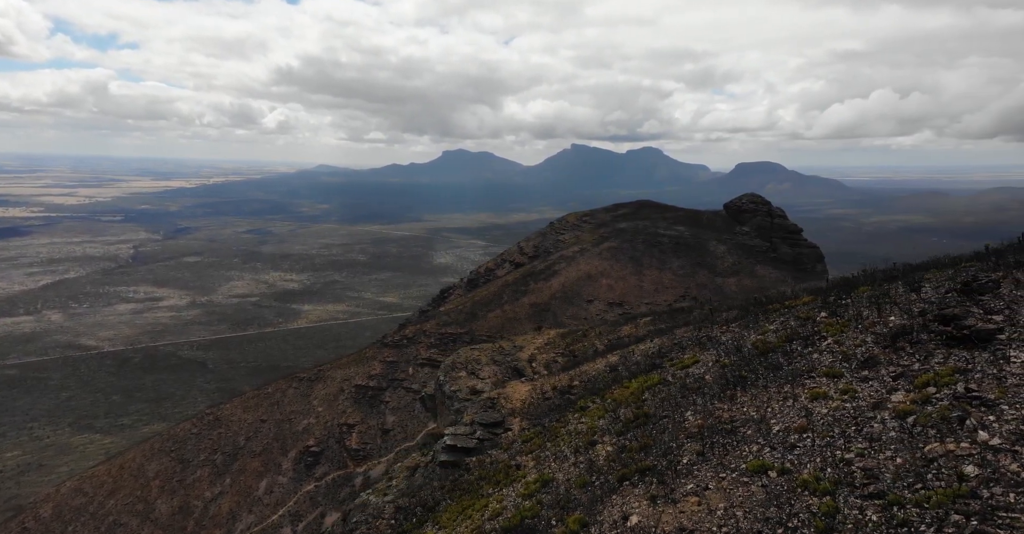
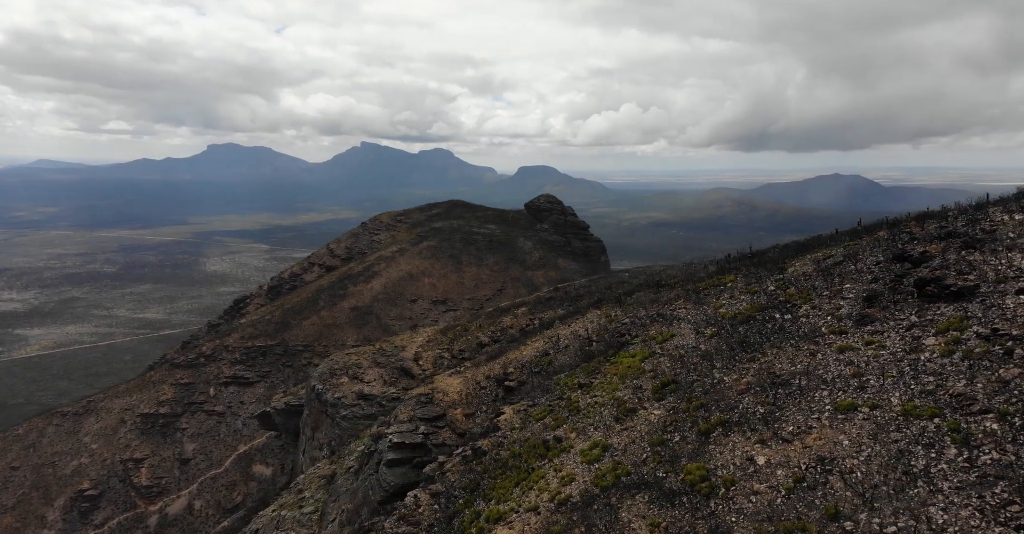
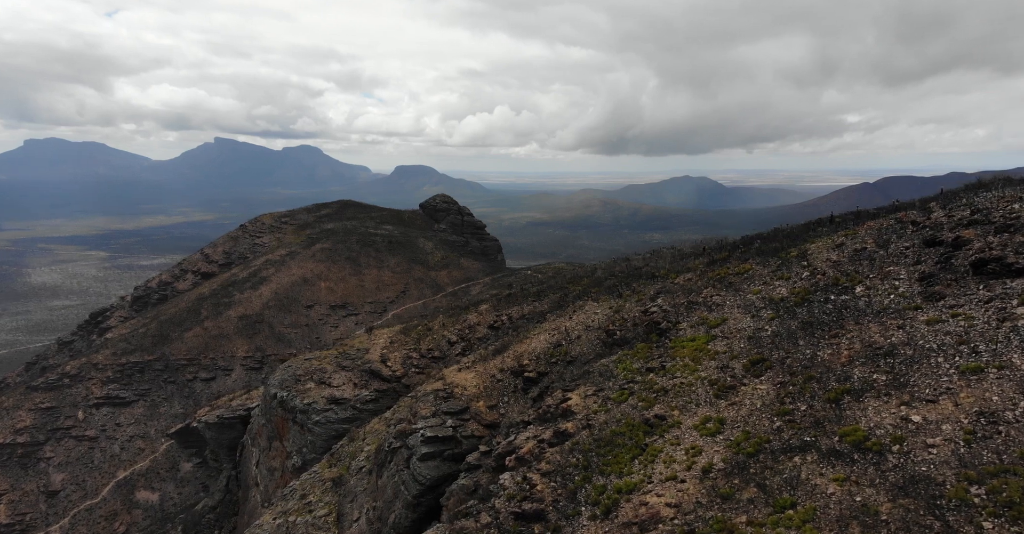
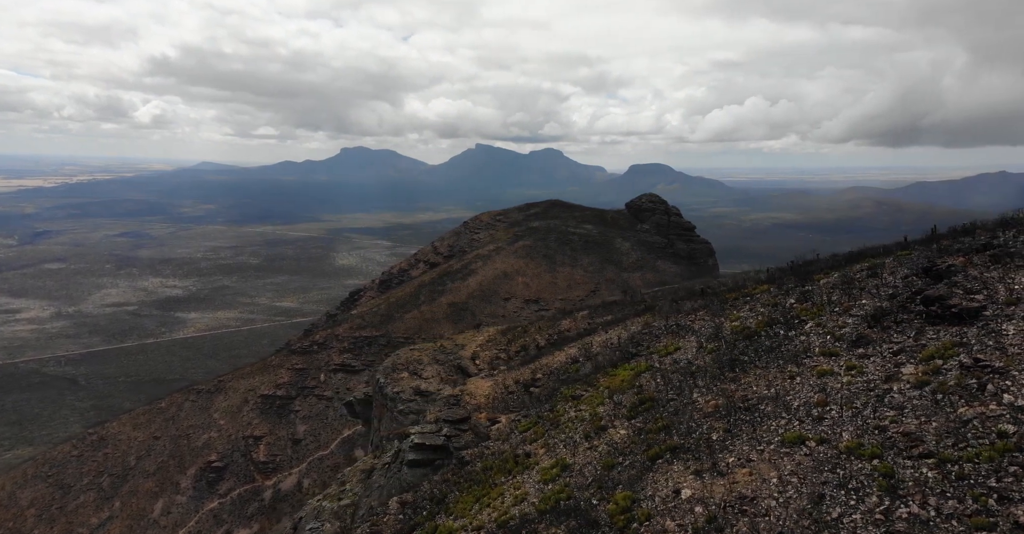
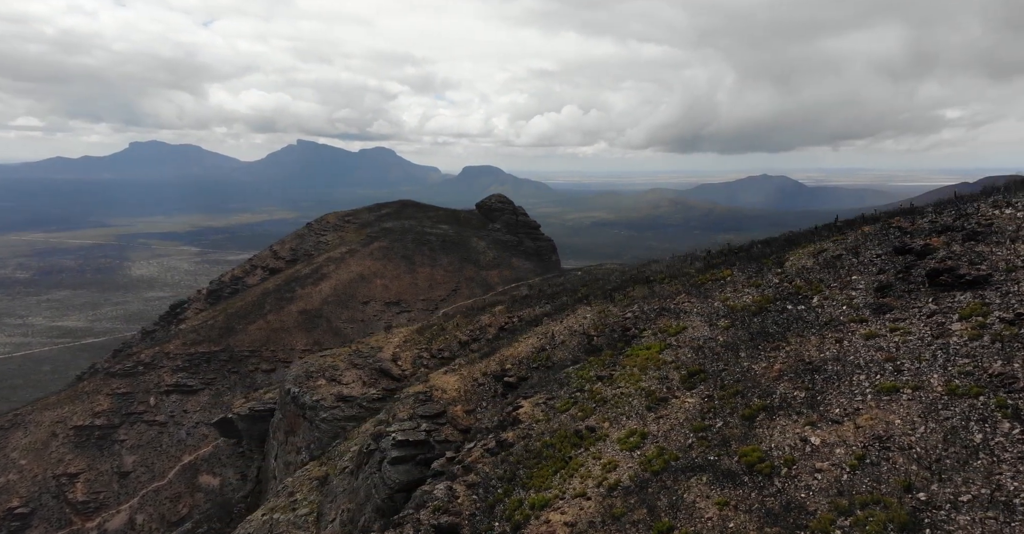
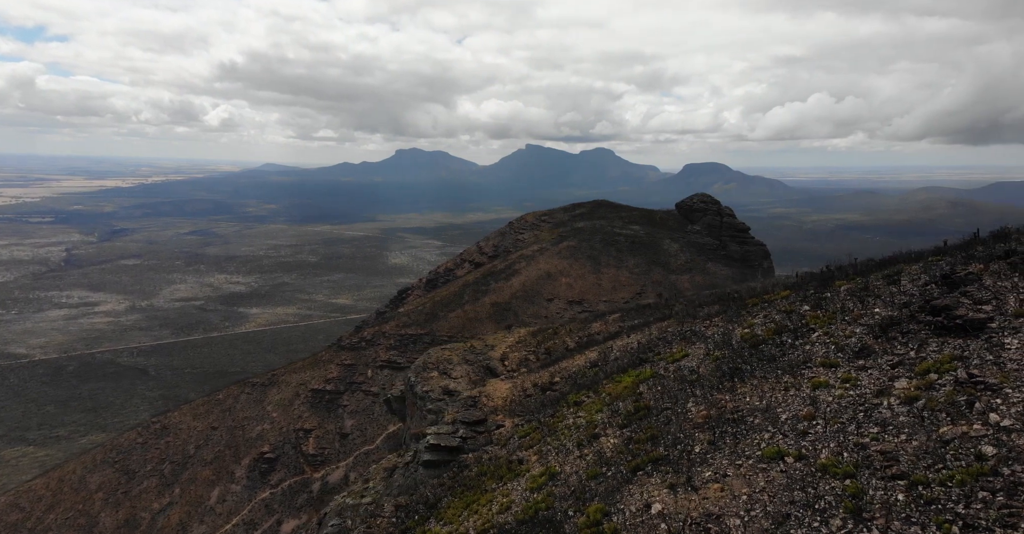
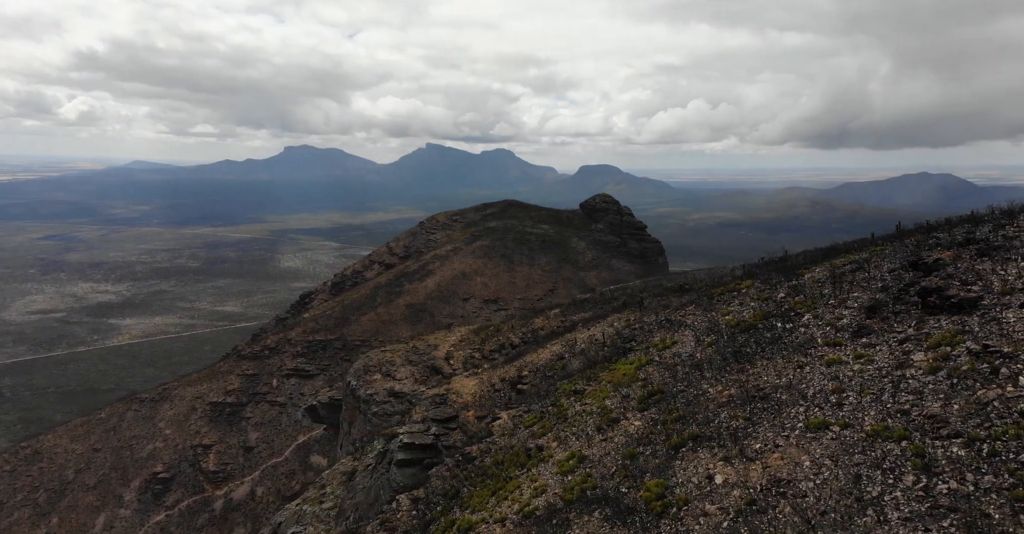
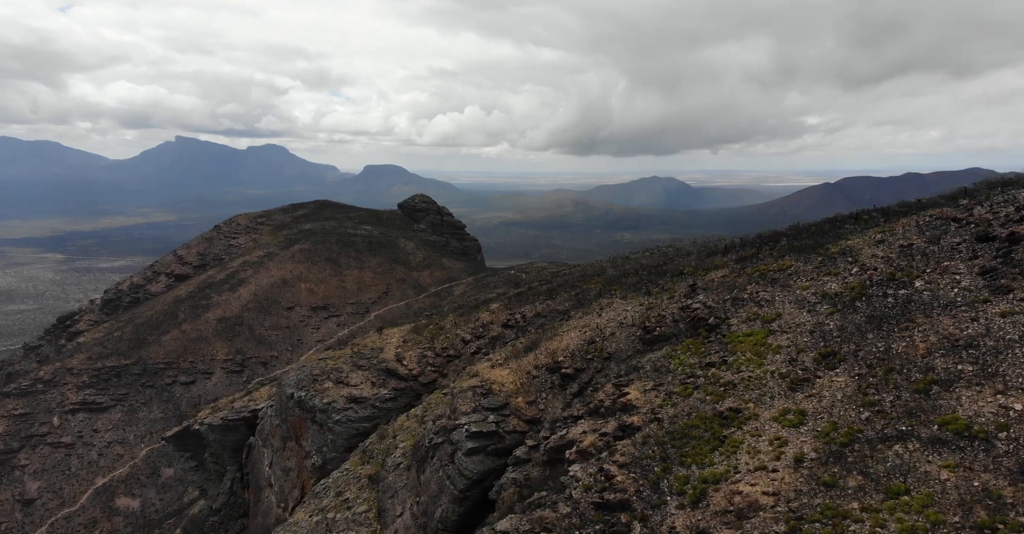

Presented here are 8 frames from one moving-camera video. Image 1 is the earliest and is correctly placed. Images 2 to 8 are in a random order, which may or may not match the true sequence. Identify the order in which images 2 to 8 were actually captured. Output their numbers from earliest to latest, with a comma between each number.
6, 4, 7, 2, 5, 3, 8
